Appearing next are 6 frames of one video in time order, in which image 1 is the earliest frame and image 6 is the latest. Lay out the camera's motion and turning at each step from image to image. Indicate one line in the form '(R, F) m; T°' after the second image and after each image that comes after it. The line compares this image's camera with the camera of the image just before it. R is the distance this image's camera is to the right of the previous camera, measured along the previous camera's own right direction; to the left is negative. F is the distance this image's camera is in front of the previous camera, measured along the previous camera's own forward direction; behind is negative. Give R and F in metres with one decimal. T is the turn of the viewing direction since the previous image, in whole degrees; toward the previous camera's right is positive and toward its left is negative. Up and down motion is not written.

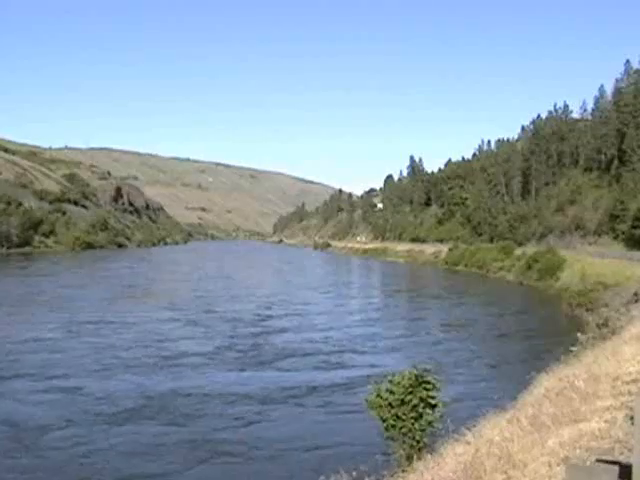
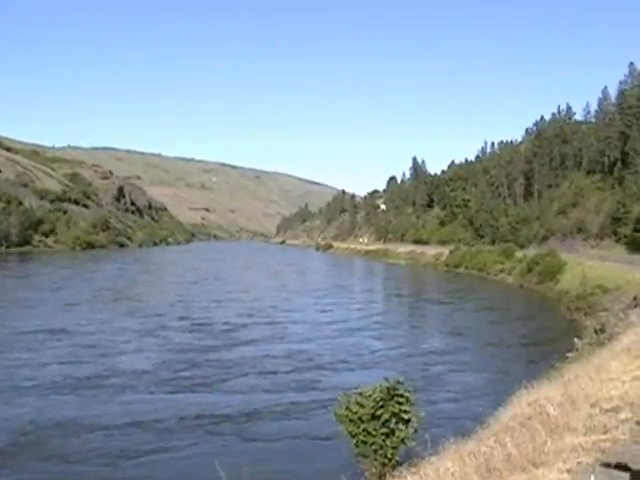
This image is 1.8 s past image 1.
(+1.4, +1.9) m; 0°
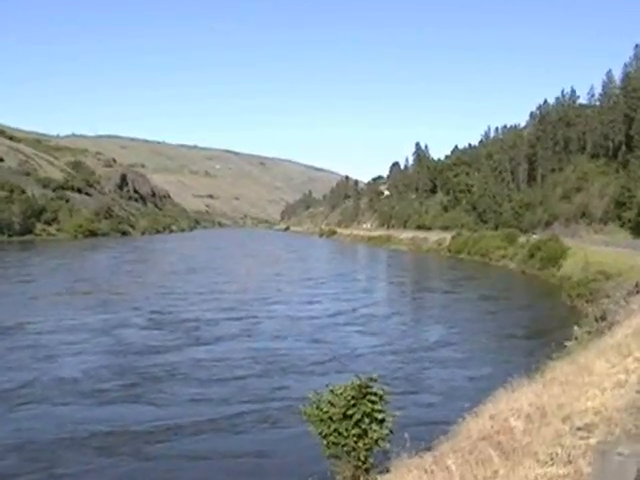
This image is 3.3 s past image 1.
(+1.3, +1.6) m; 0°
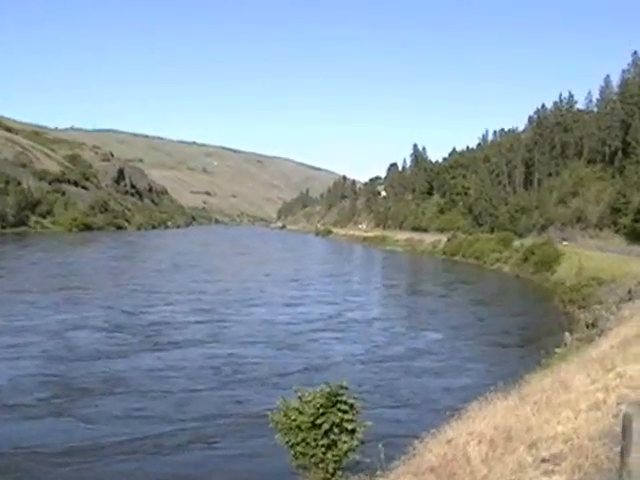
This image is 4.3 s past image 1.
(+0.8, +1.2) m; 0°
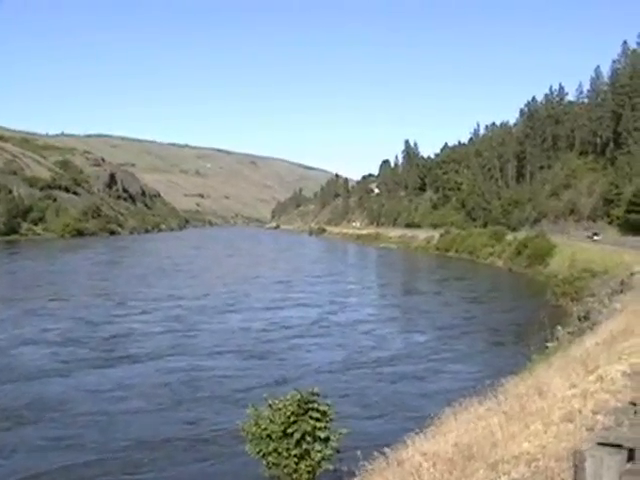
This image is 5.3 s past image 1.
(+0.9, +1.1) m; 0°
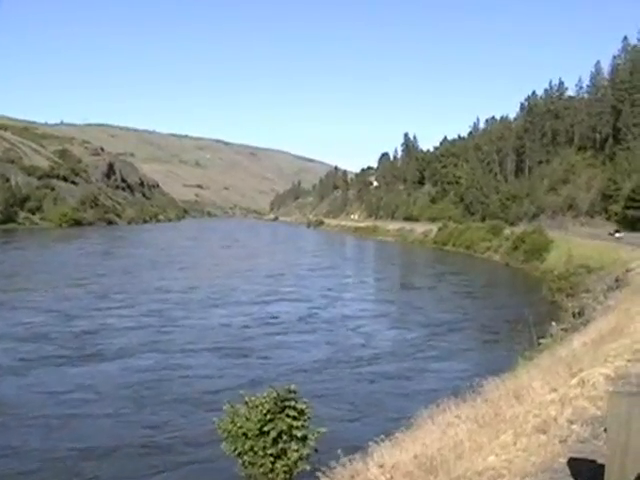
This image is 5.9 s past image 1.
(+0.6, +0.6) m; 0°
